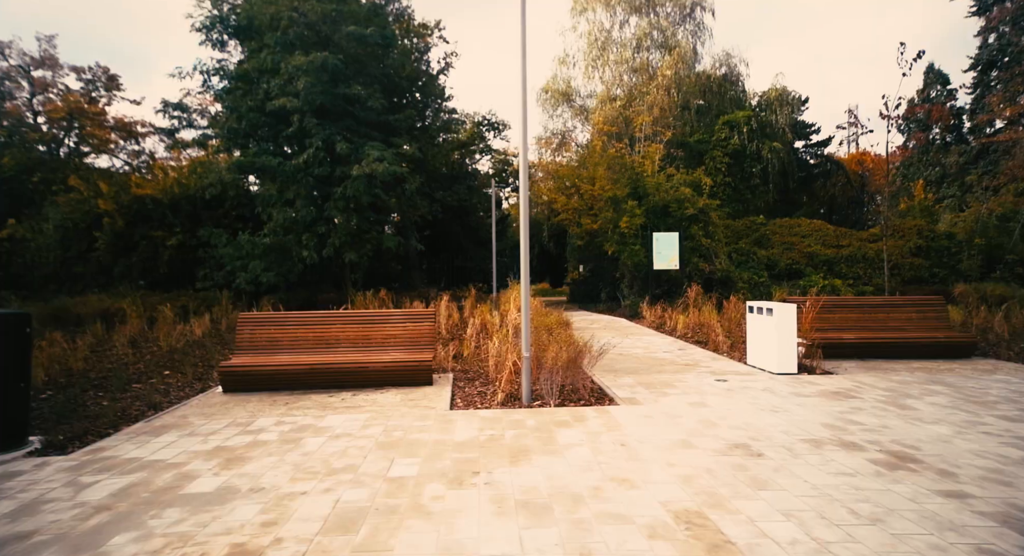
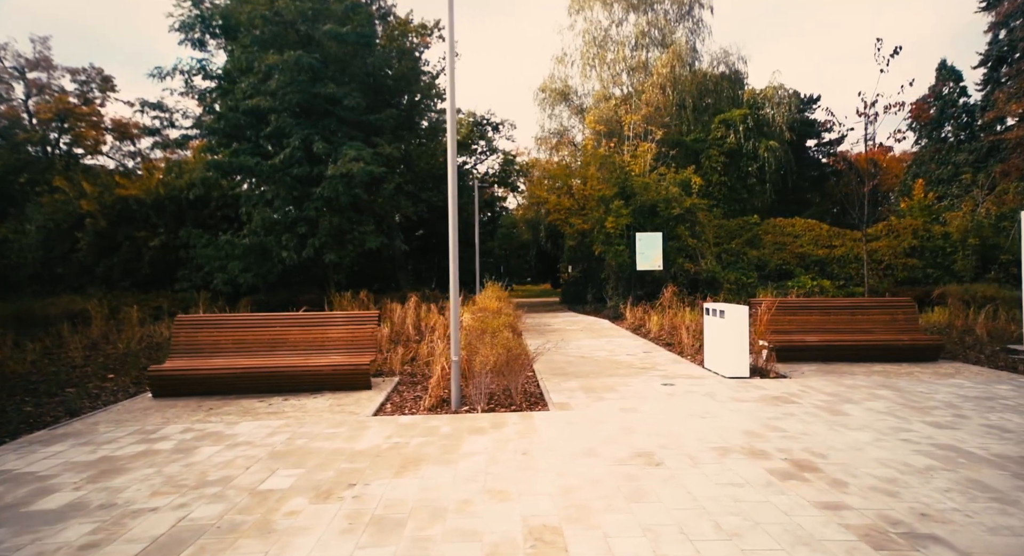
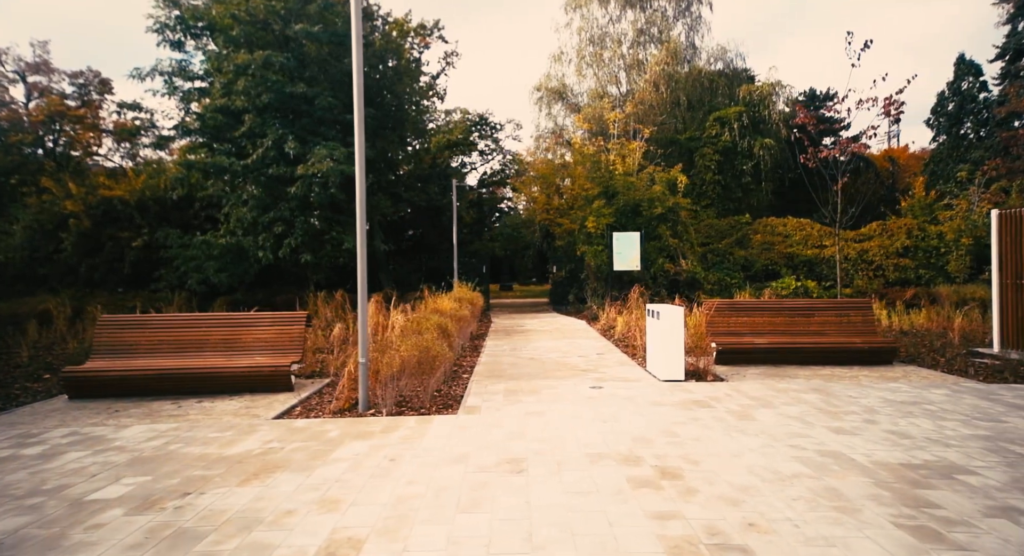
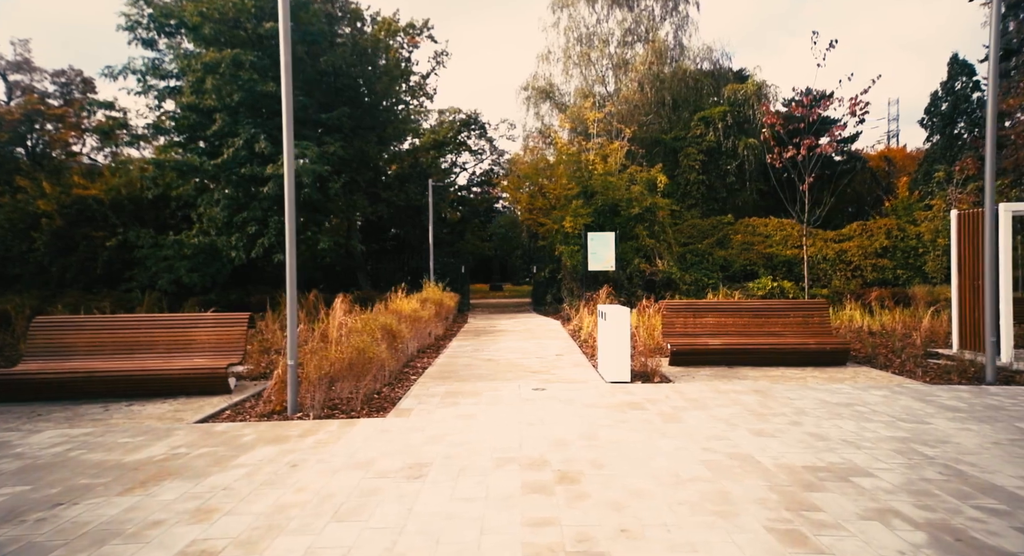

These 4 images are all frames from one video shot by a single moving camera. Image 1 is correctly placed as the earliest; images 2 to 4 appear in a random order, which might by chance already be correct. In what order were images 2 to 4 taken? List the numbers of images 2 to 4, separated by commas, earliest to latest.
2, 3, 4
